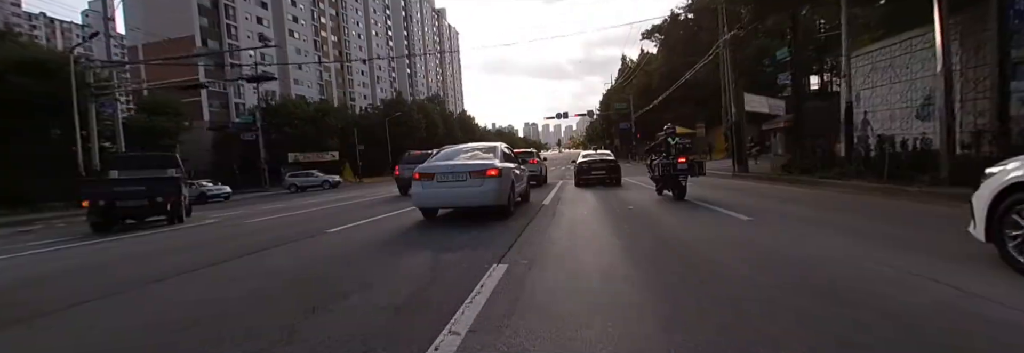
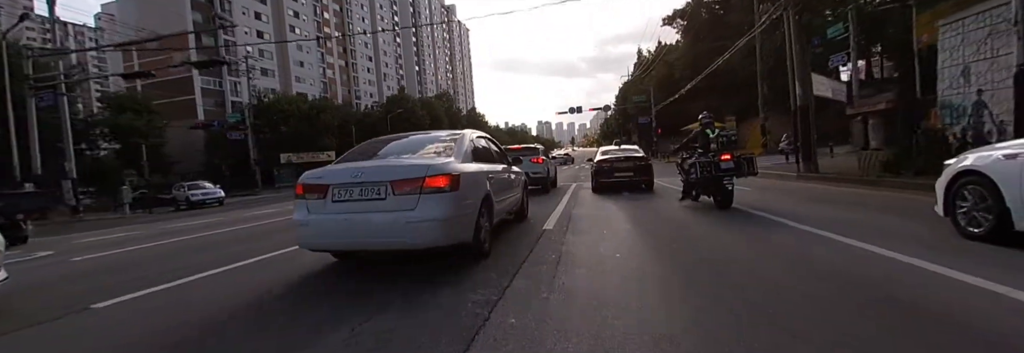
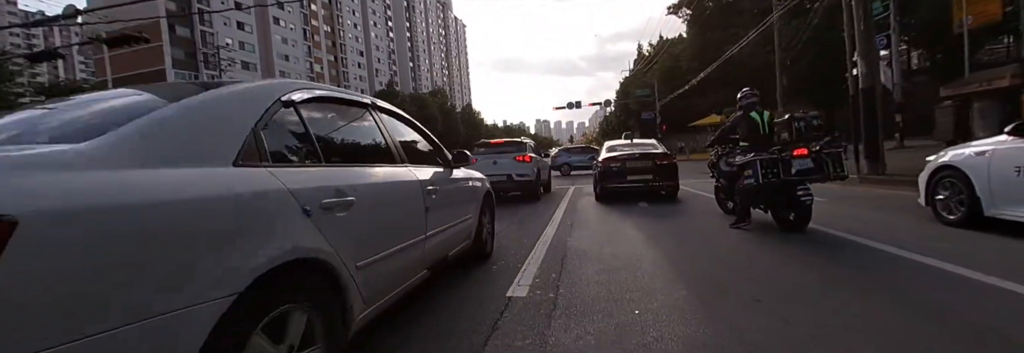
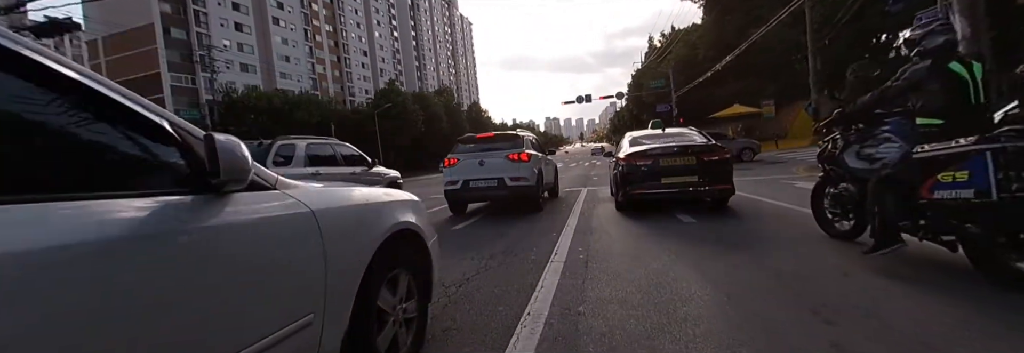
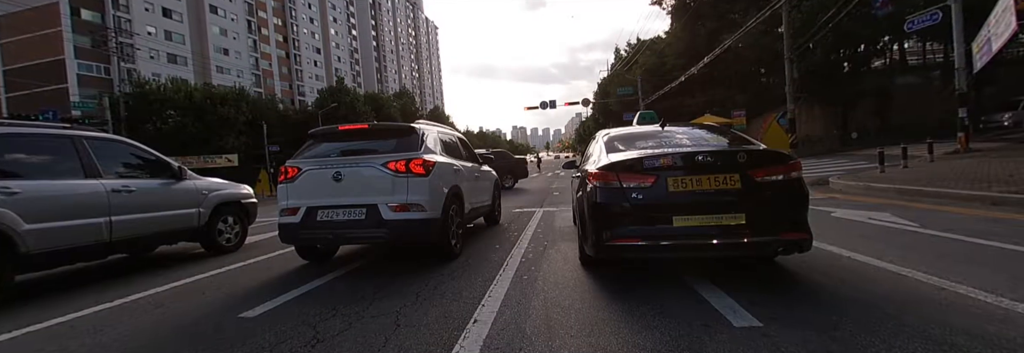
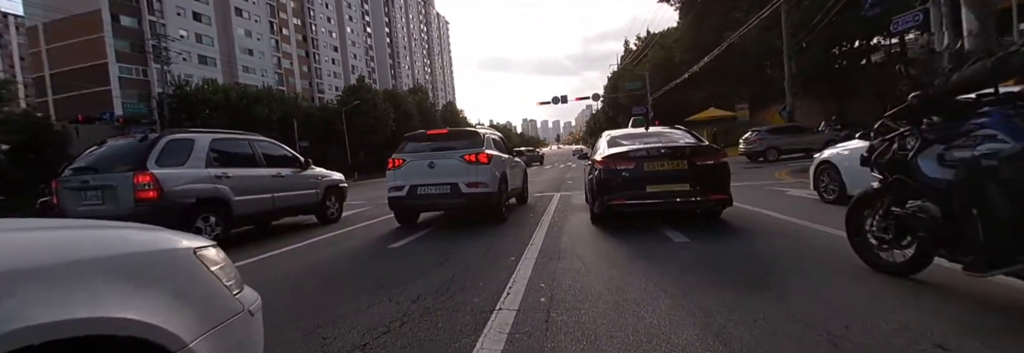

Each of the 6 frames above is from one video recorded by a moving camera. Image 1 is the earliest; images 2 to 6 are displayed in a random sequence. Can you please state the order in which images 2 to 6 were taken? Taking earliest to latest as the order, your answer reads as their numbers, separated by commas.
2, 3, 4, 6, 5
